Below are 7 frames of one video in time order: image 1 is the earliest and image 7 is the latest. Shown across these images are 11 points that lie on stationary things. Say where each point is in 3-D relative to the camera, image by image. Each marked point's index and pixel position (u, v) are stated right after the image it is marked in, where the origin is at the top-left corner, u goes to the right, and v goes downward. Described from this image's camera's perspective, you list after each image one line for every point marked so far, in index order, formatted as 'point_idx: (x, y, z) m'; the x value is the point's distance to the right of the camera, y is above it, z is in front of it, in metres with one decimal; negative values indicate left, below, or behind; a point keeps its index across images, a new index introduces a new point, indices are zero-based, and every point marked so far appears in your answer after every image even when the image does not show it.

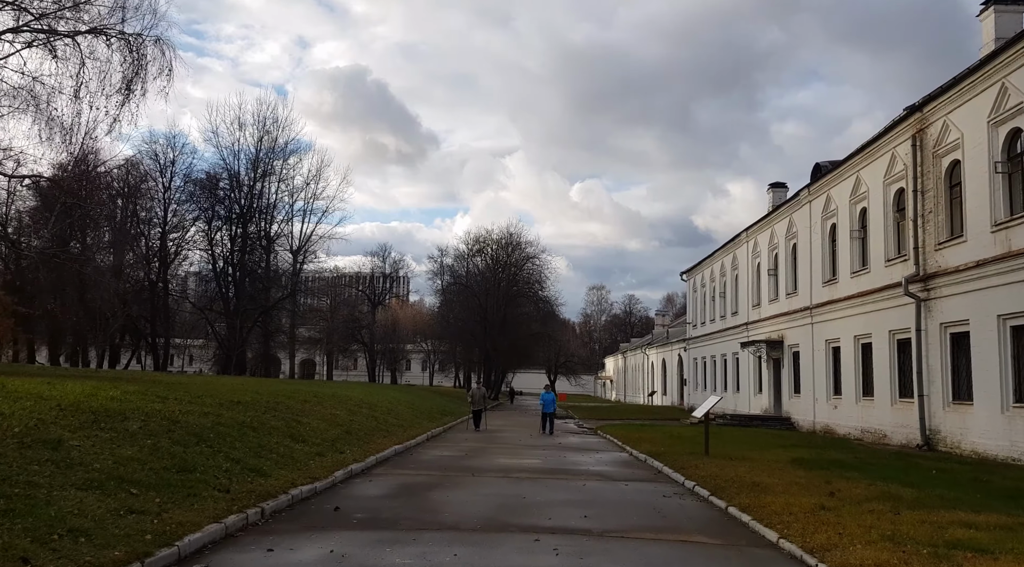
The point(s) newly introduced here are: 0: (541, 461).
0: (+0.6, -3.4, +16.6) m
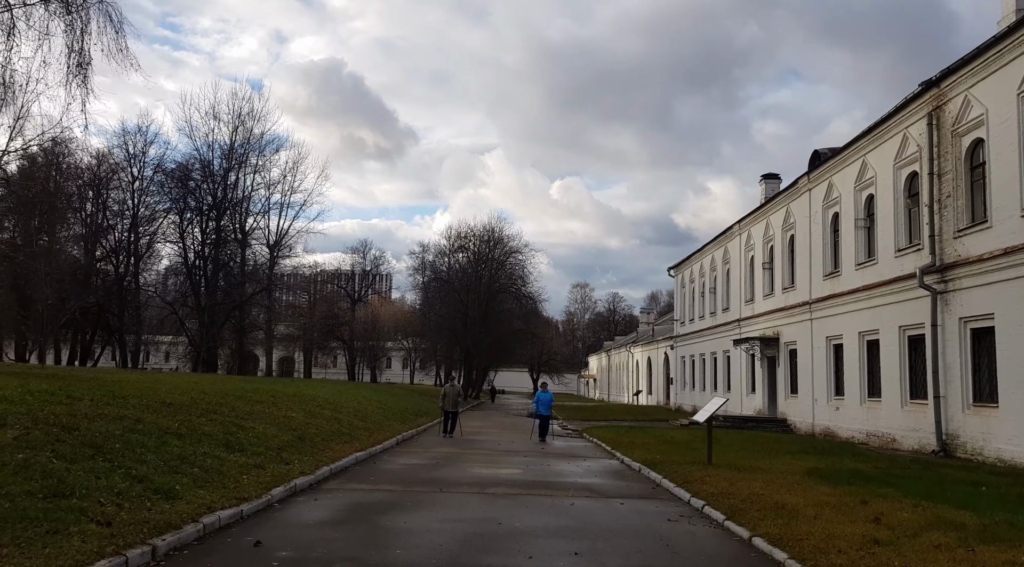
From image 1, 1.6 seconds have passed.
0: (+0.2, -3.1, +14.6) m
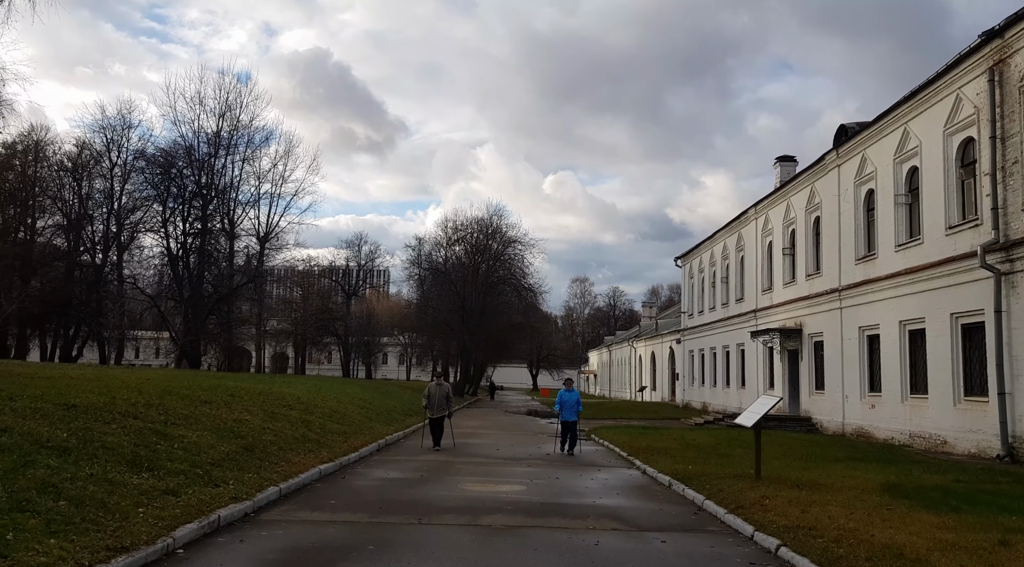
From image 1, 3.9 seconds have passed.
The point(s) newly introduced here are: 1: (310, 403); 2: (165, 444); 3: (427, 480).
0: (+0.2, -2.7, +11.7) m
1: (-4.4, -2.7, +19.1) m
2: (-4.0, -1.9, +10.1) m
3: (-1.2, -2.7, +12.3) m
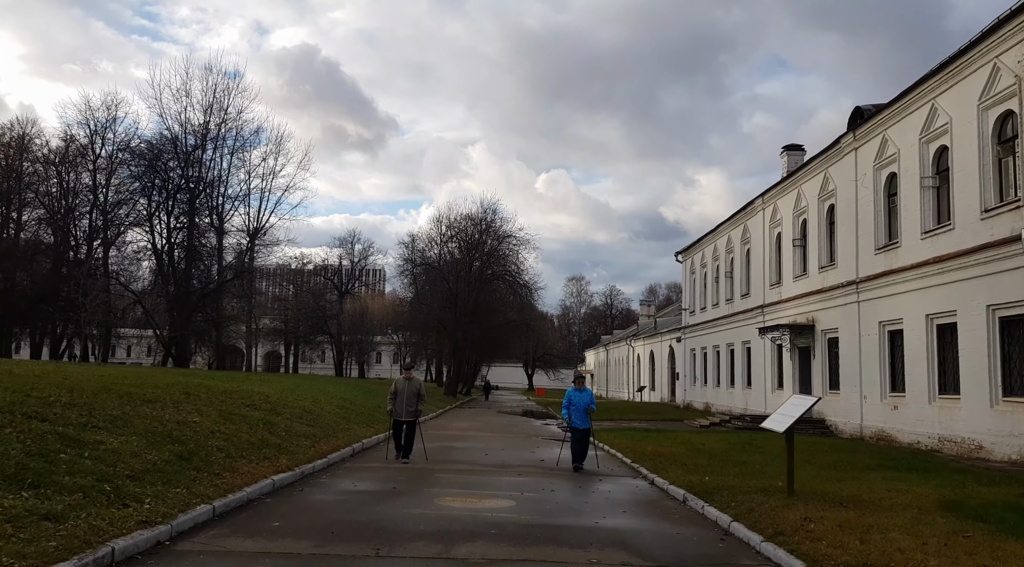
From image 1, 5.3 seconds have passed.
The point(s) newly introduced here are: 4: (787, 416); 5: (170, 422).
0: (0.0, -2.5, +9.8) m
1: (-4.5, -2.4, +17.3) m
2: (-4.2, -1.6, +8.3) m
3: (-1.3, -2.5, +10.5) m
4: (+3.3, -1.6, +10.4) m
5: (-4.4, -1.8, +11.2) m
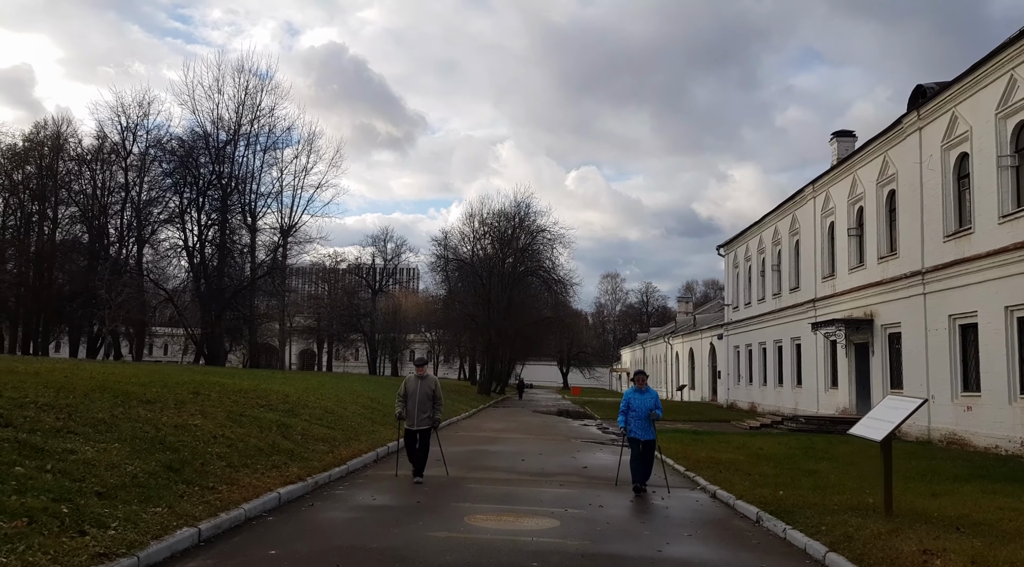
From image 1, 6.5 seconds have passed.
0: (+0.4, -2.3, +8.3) m
1: (-3.8, -2.2, +15.9) m
2: (-3.8, -1.4, +6.9) m
3: (-0.9, -2.3, +9.0) m
4: (+3.7, -1.4, +8.8) m
5: (-4.0, -1.6, +9.9) m
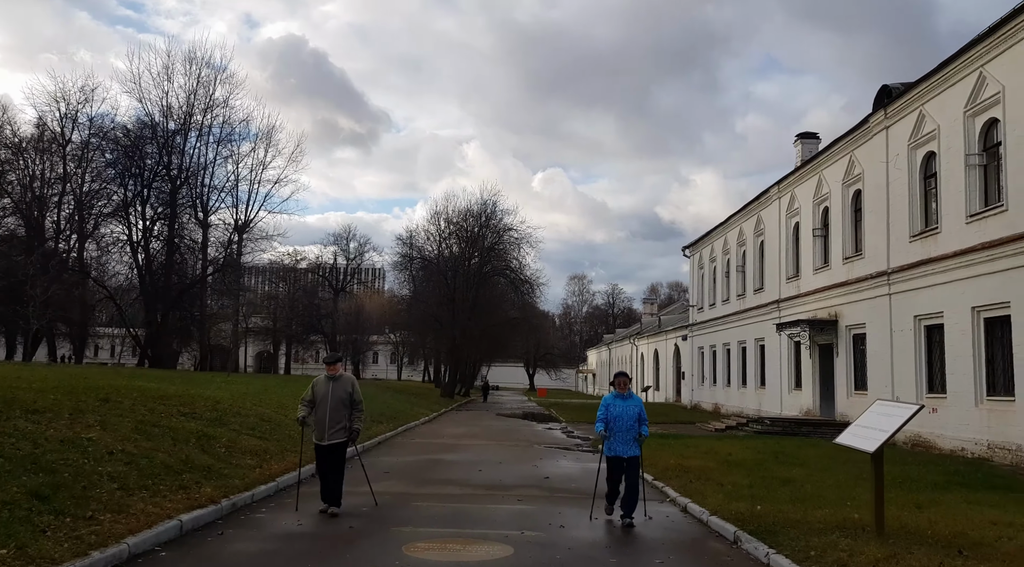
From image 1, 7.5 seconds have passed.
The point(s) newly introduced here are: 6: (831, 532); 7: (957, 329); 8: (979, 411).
0: (0.0, -2.2, +7.3) m
1: (-4.6, -2.2, +14.8) m
2: (-4.2, -1.4, +5.8) m
3: (-1.3, -2.2, +8.0) m
4: (+3.3, -1.3, +7.9) m
5: (-4.5, -1.6, +8.7) m
6: (+2.8, -2.2, +7.7) m
7: (+10.1, -1.0, +19.5) m
8: (+10.1, -2.7, +18.5) m
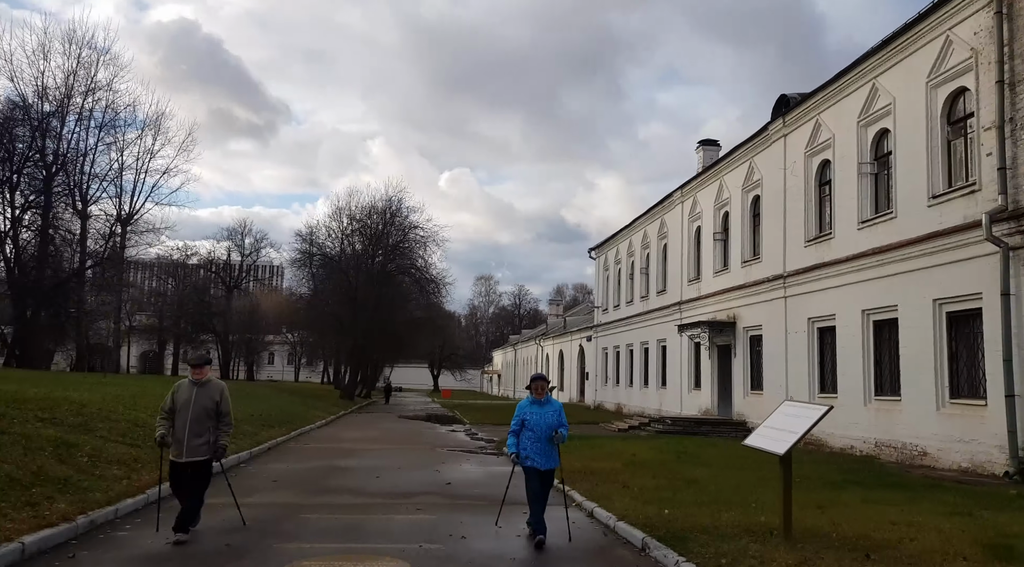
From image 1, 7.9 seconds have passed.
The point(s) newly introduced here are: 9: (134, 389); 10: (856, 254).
0: (-0.8, -2.2, +6.8) m
1: (-6.2, -2.1, +13.7) m
2: (-4.8, -1.3, +4.8) m
3: (-2.2, -2.2, +7.3) m
4: (+2.4, -1.3, +7.8) m
5: (-5.4, -1.5, +7.7) m
6: (+2.0, -2.2, +7.5) m
7: (+7.9, -1.1, +20.0) m
8: (+7.9, -2.8, +19.1) m
9: (-8.6, -2.4, +19.7) m
10: (+7.9, +0.7, +19.7) m
